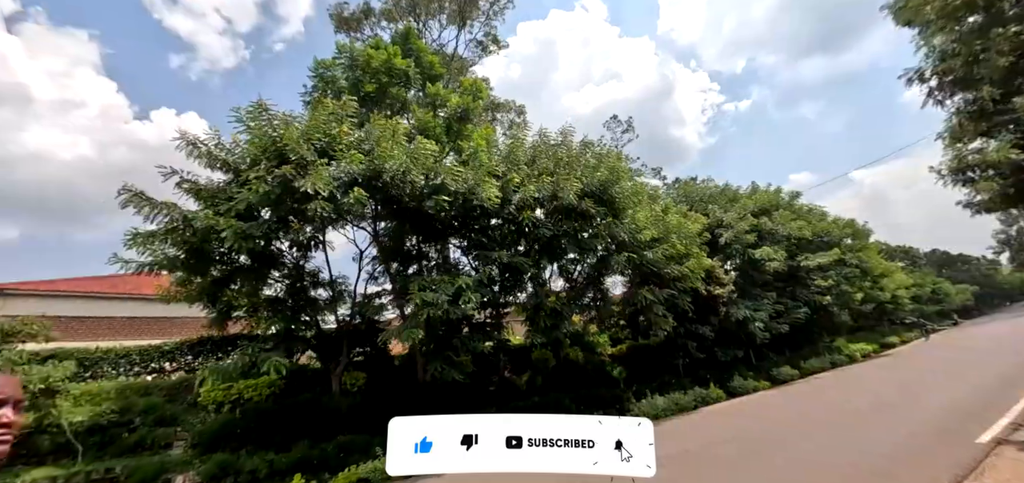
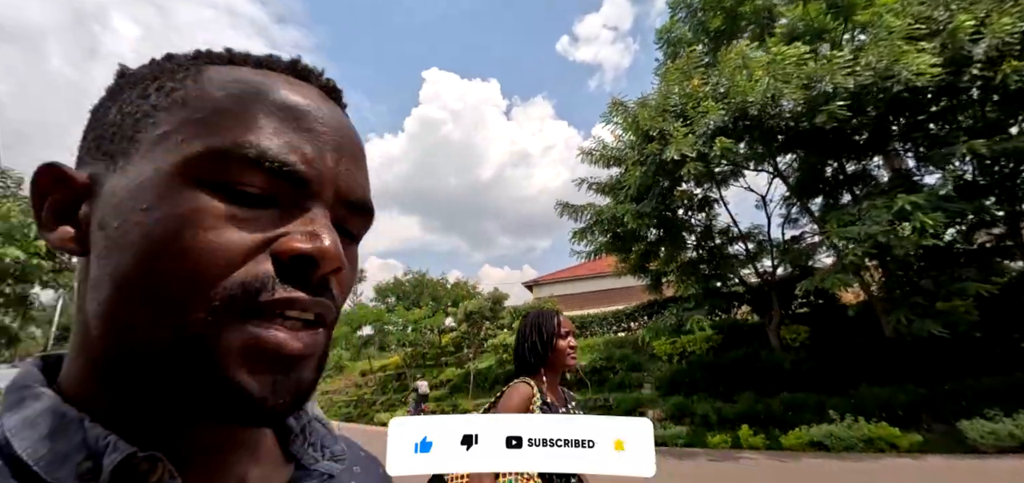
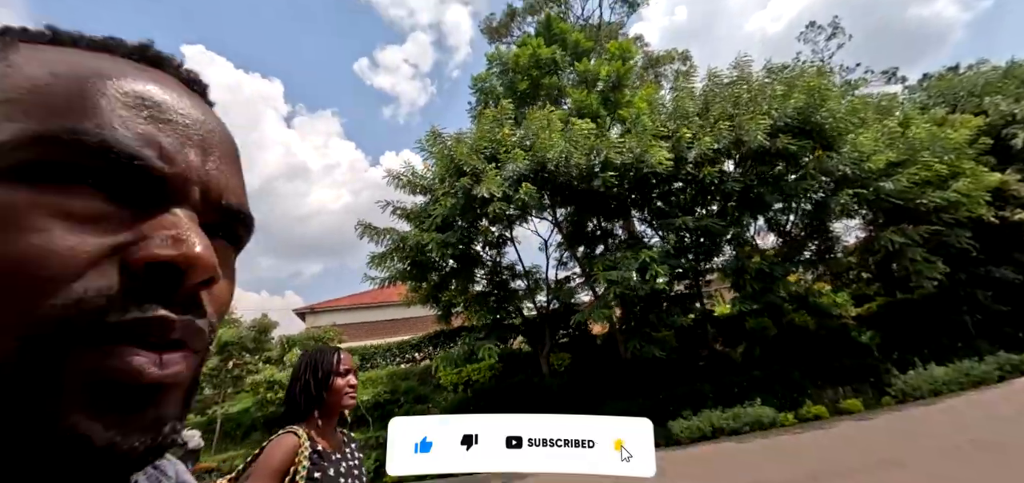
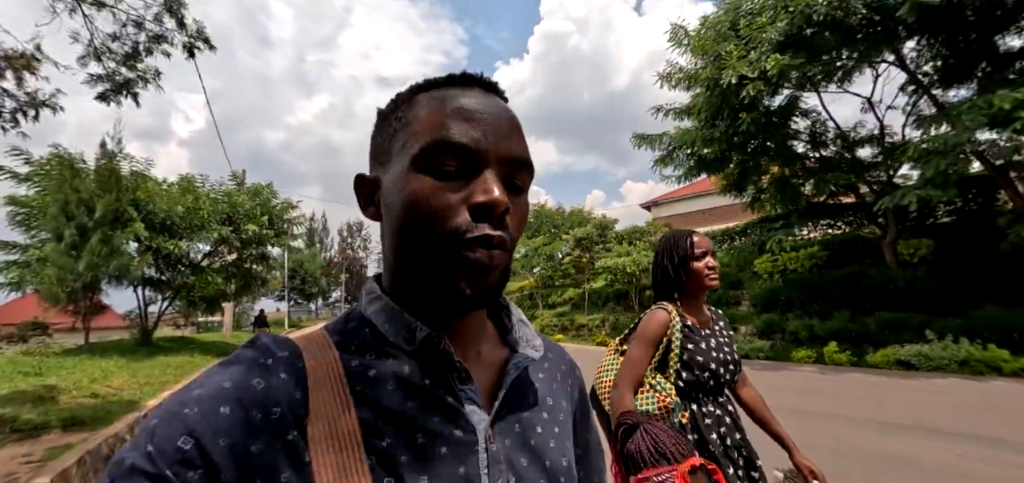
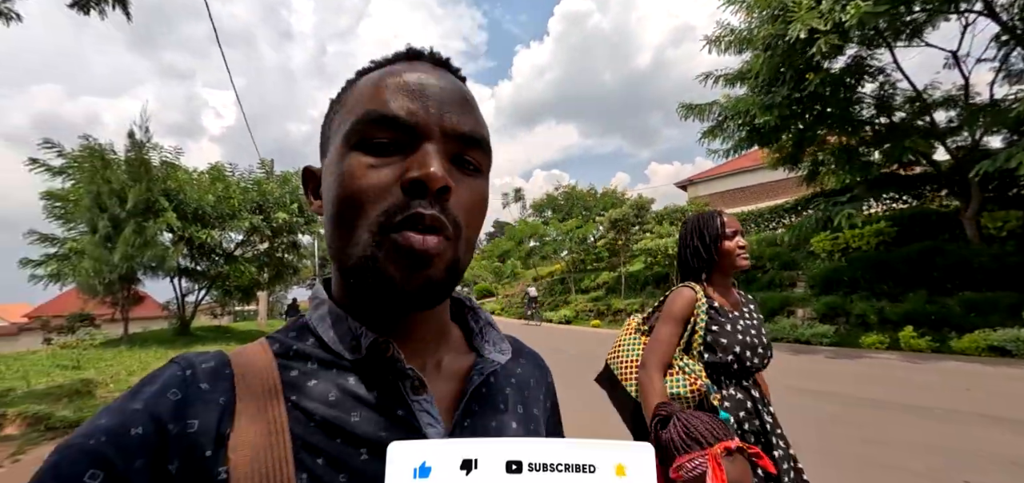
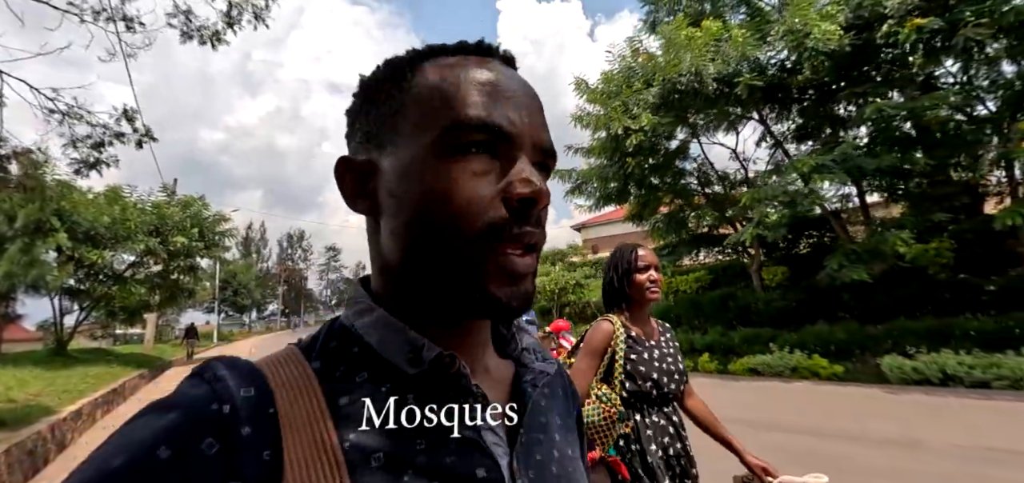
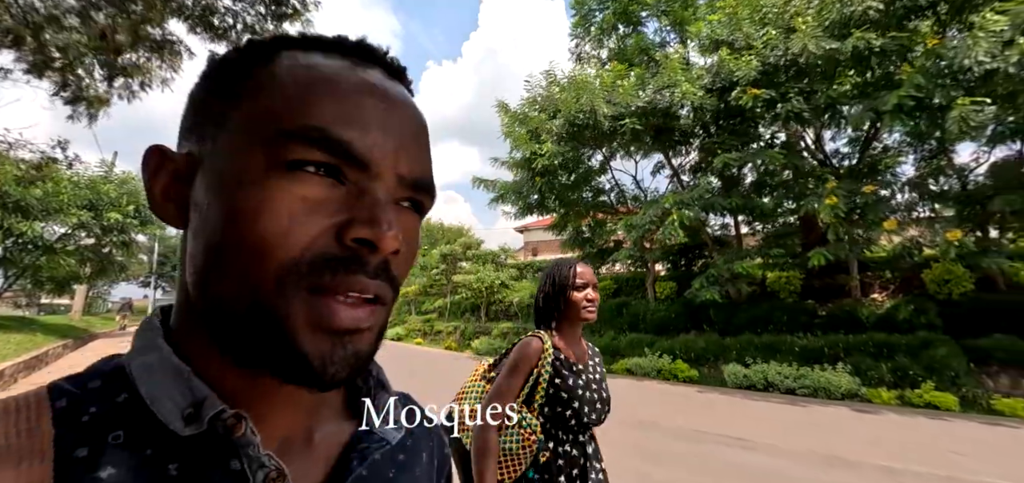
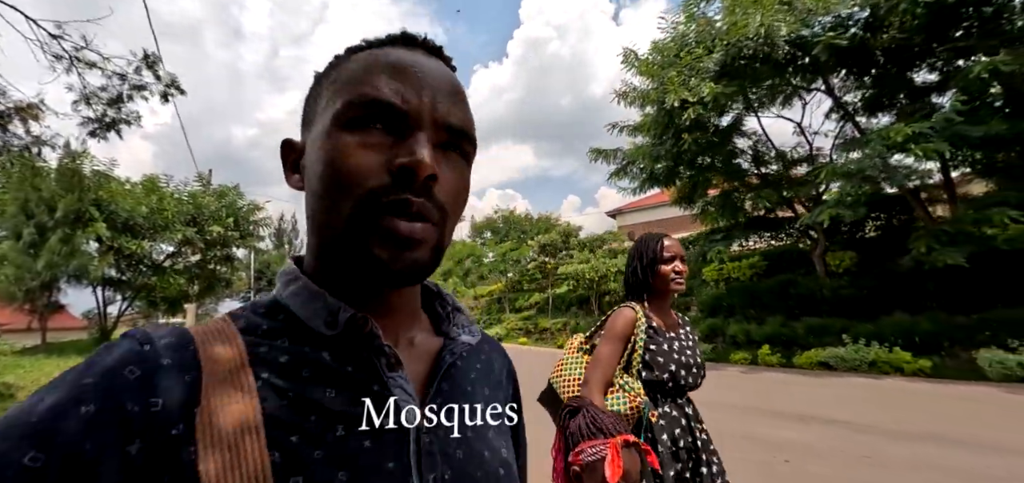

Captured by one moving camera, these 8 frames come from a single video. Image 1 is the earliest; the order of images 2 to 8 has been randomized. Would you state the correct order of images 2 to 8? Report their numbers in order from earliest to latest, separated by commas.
3, 2, 5, 4, 8, 6, 7
